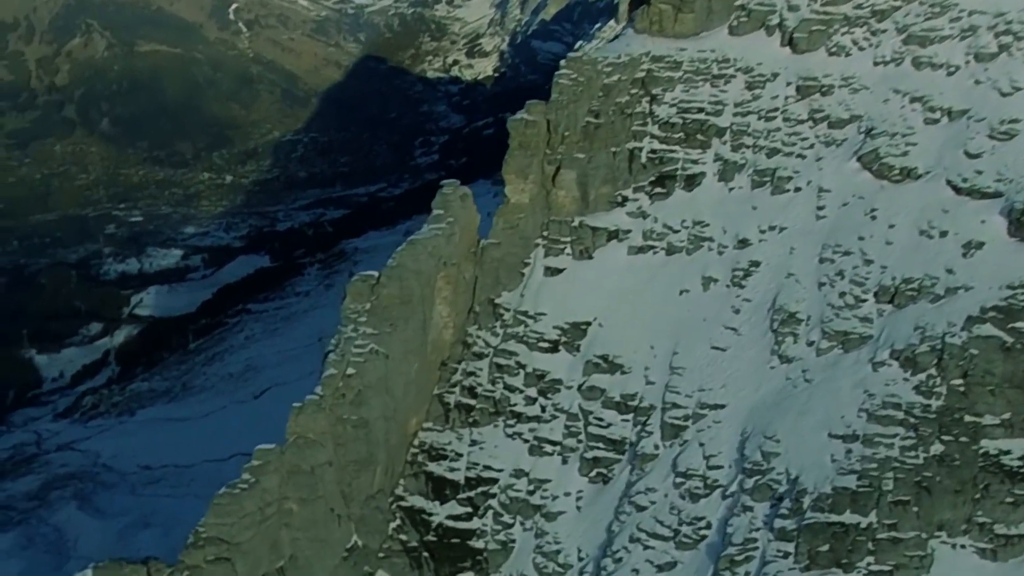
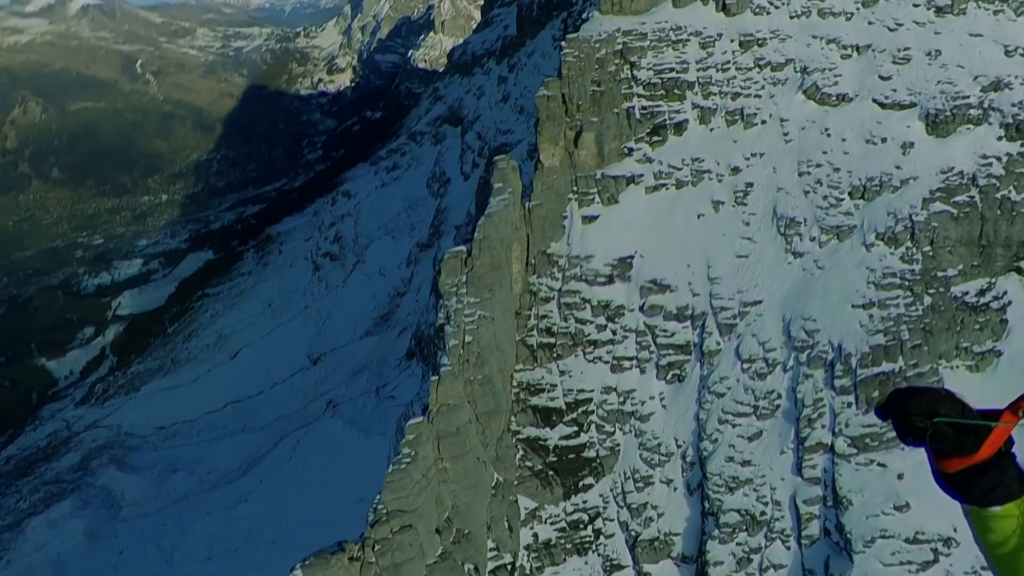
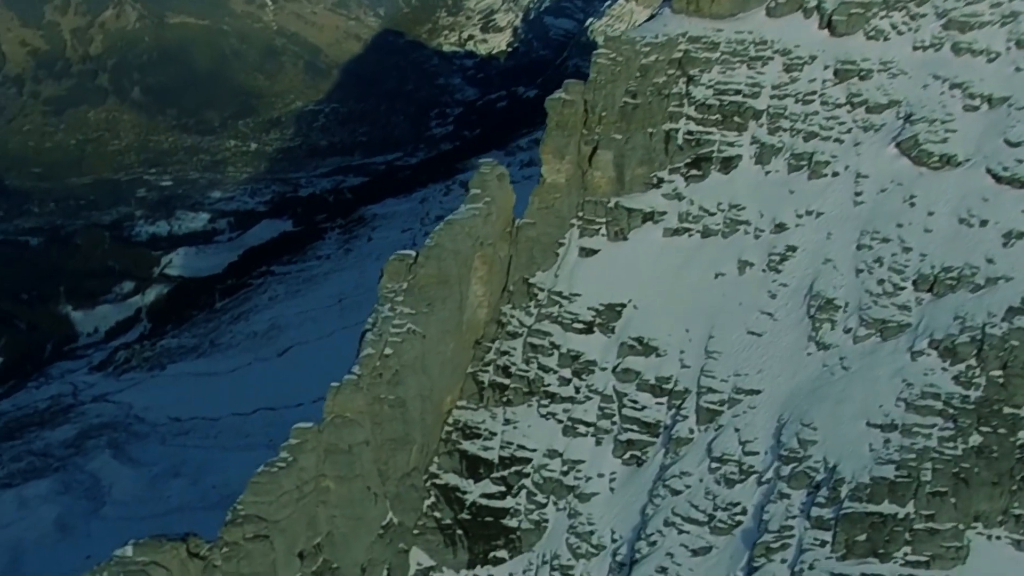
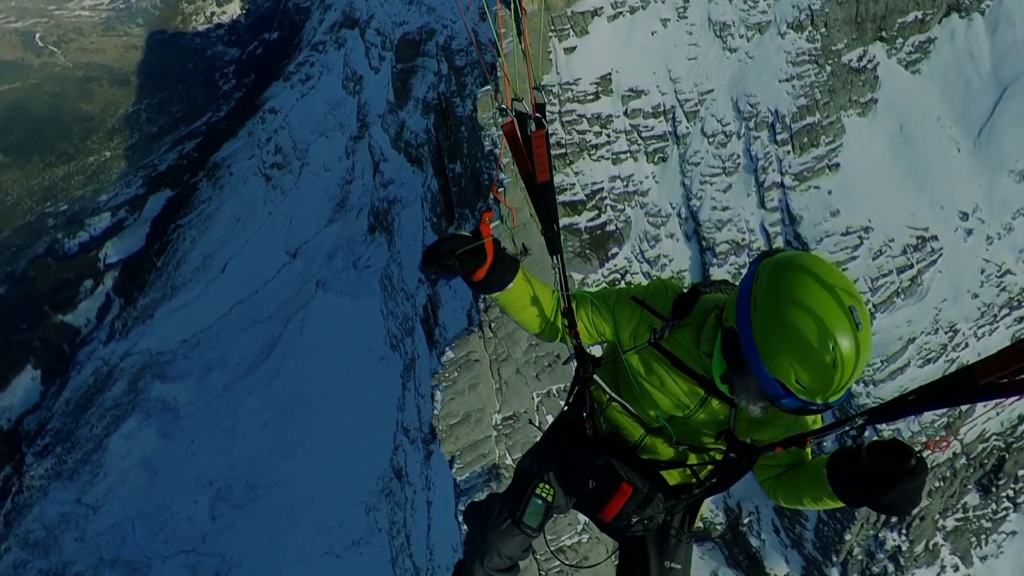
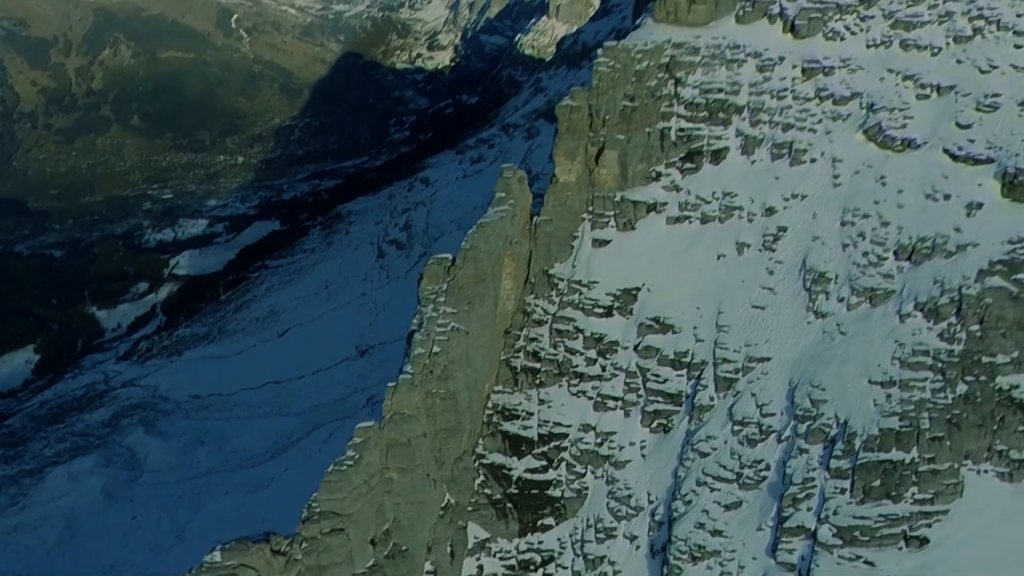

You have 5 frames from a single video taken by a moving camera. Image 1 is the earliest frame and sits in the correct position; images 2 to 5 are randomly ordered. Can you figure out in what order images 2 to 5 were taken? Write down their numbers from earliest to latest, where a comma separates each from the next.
3, 5, 2, 4
